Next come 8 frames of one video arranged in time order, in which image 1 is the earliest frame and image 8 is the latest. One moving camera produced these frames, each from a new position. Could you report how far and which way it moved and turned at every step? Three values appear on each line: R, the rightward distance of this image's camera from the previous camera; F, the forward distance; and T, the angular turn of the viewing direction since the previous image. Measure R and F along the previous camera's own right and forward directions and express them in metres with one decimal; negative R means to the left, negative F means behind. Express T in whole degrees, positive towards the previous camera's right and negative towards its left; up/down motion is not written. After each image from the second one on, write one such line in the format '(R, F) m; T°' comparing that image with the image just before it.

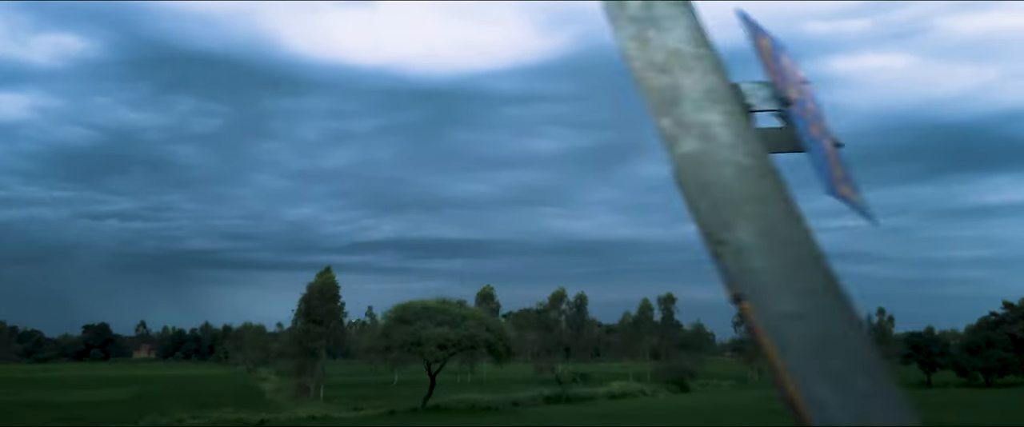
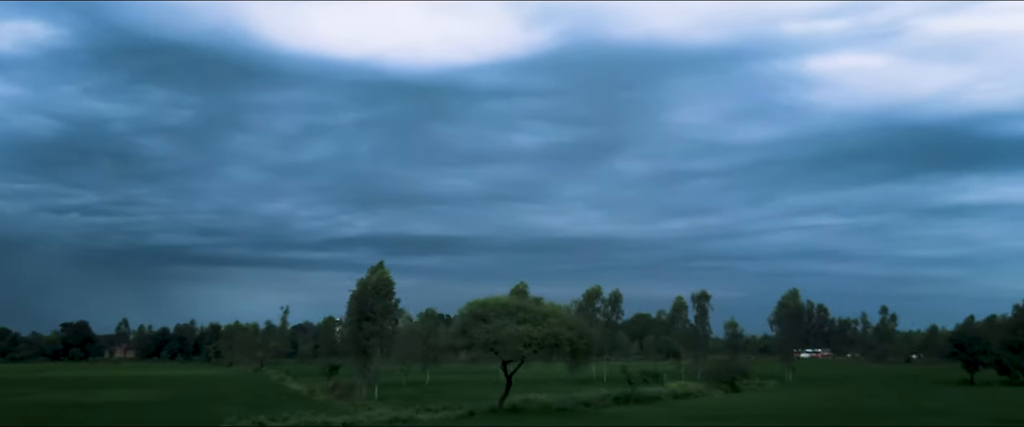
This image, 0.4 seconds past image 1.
(-4.6, +1.4) m; +2°
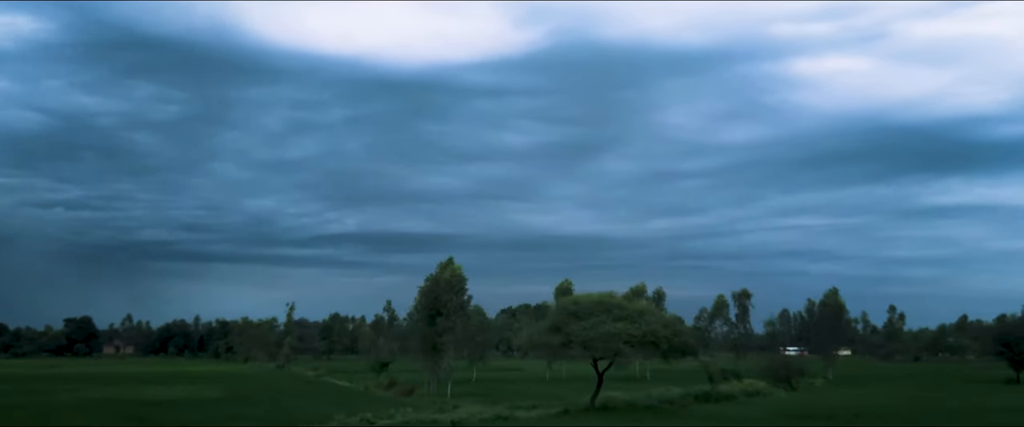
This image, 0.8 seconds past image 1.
(-4.6, 0.0) m; +1°
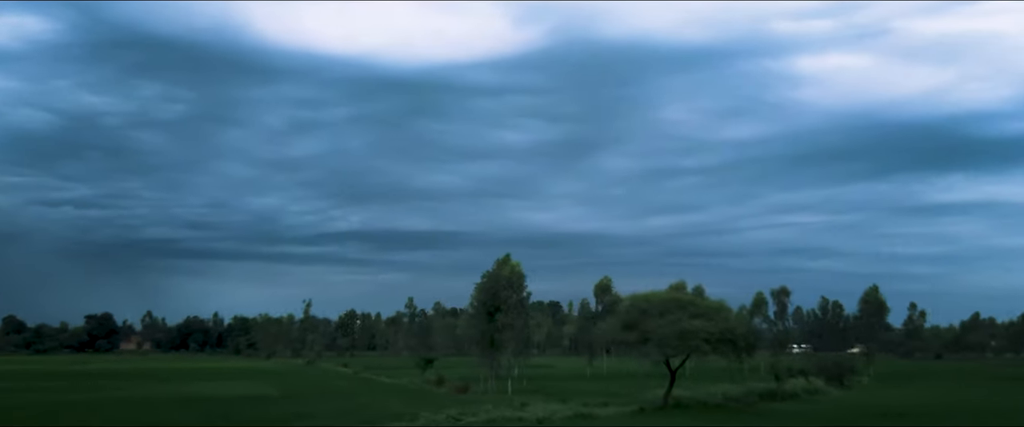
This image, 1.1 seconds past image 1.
(-2.8, -0.7) m; 0°
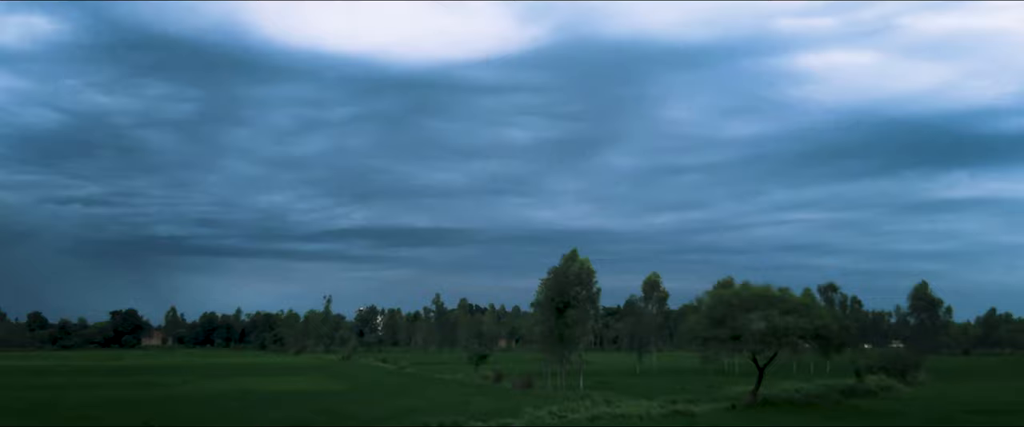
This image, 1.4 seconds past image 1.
(-3.3, -0.6) m; 0°
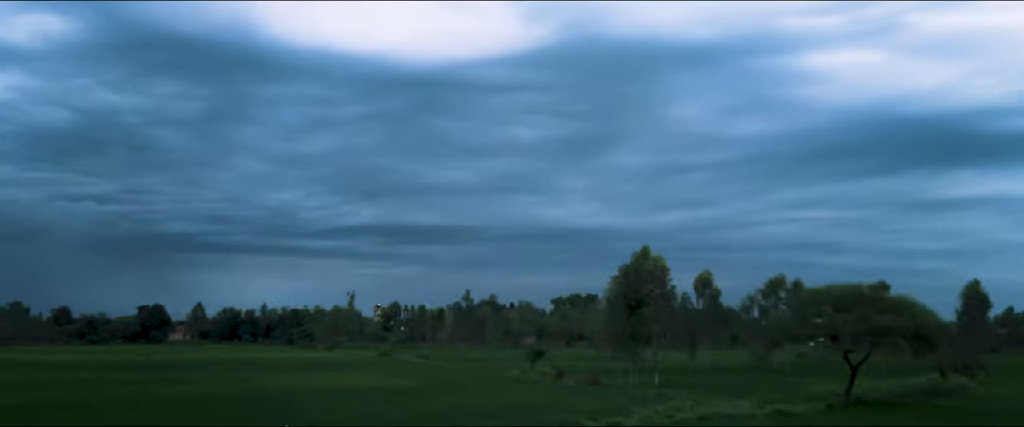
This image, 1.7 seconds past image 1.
(-3.6, -0.7) m; 0°
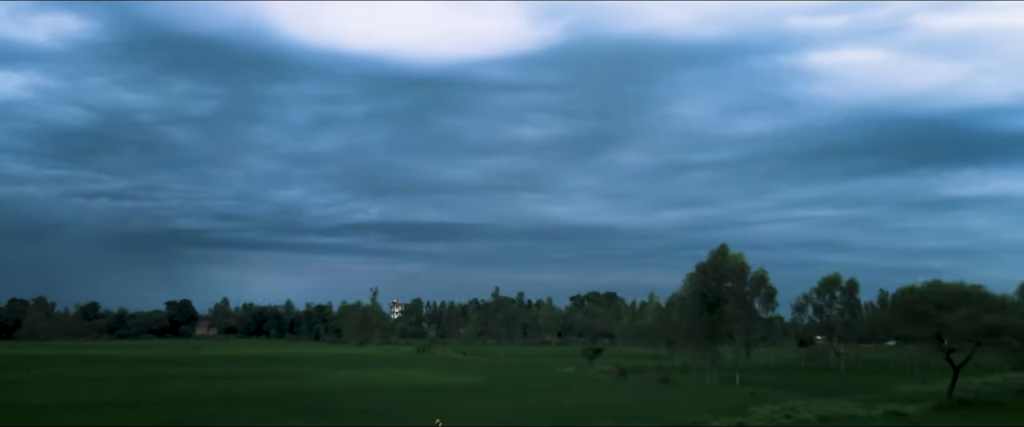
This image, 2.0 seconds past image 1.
(-3.5, -1.2) m; 0°
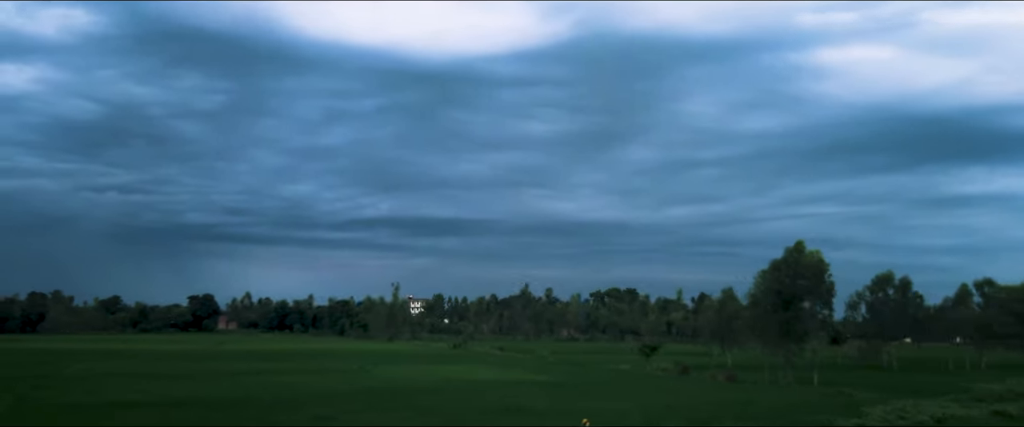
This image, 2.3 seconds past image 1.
(-3.7, +1.1) m; 0°
